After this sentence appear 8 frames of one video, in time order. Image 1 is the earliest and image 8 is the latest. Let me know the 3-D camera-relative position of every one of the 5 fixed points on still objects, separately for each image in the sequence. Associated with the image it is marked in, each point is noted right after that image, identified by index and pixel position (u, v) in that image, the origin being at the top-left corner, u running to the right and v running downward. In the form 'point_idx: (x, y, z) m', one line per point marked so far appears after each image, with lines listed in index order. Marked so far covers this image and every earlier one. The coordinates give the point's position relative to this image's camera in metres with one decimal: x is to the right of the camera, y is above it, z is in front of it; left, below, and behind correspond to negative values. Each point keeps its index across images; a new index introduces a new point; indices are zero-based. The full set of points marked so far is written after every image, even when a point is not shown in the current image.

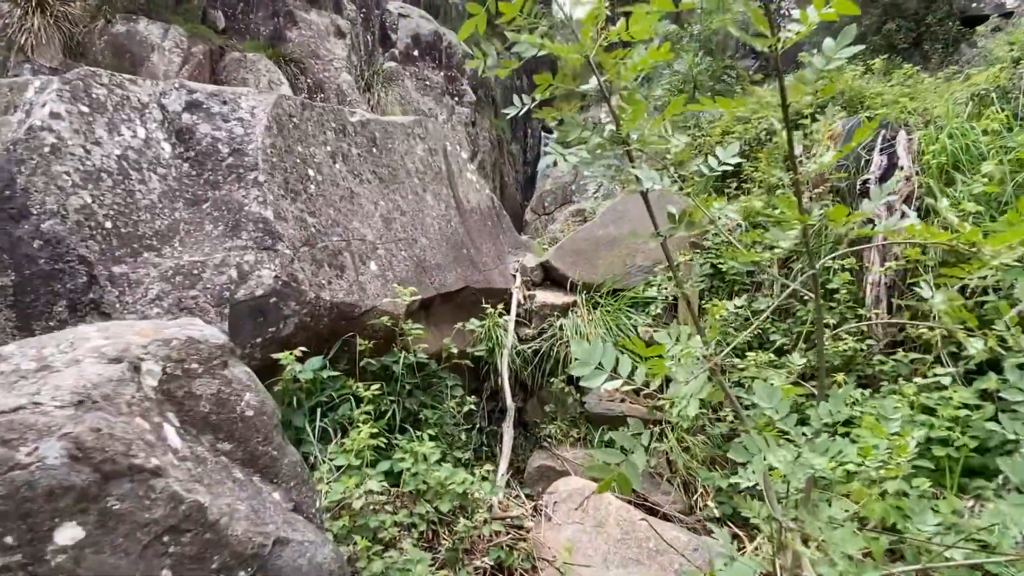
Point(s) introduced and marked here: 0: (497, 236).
0: (-0.1, +0.3, +3.9) m
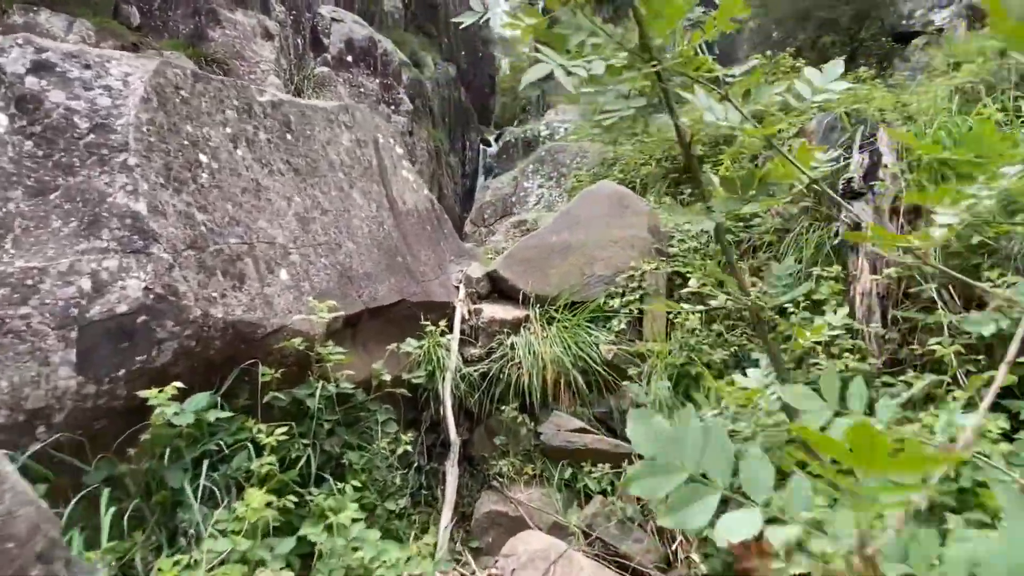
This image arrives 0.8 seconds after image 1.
0: (-0.4, +0.2, +3.4) m
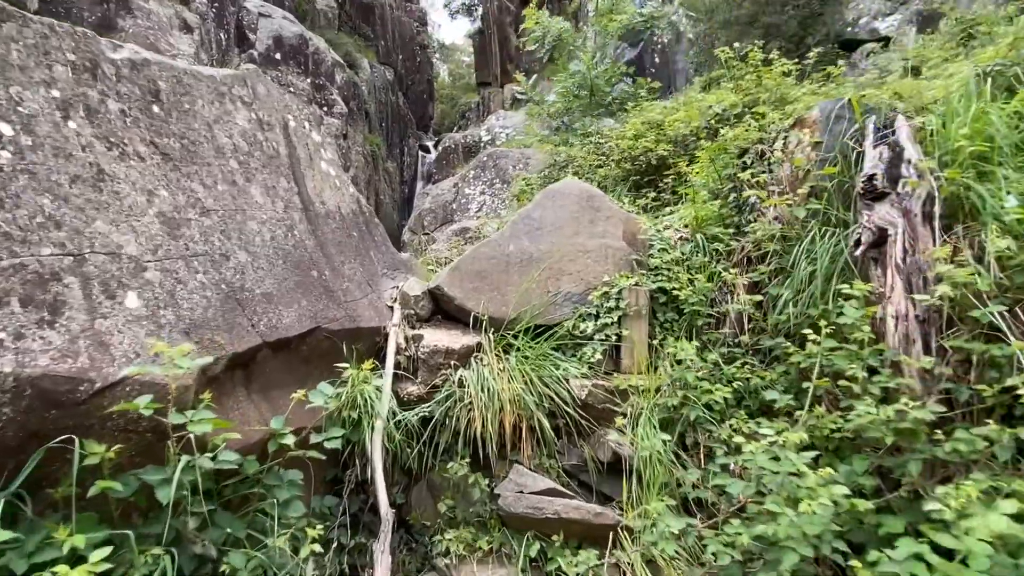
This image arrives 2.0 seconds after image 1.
0: (-0.6, +0.2, +2.7) m
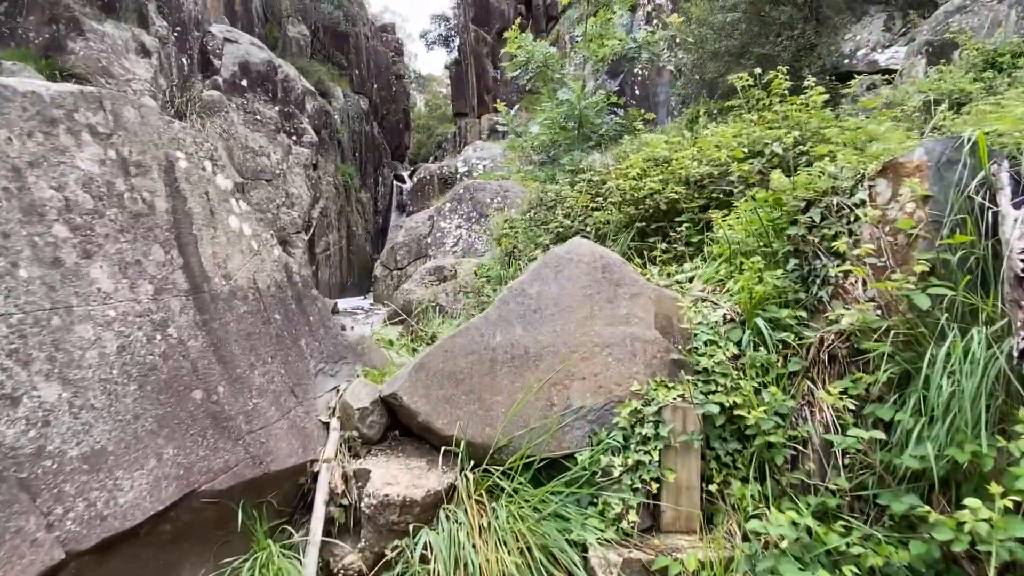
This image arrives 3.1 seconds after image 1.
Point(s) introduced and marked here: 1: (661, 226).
0: (-0.7, -0.2, +2.0) m
1: (+0.9, +0.4, +3.7) m
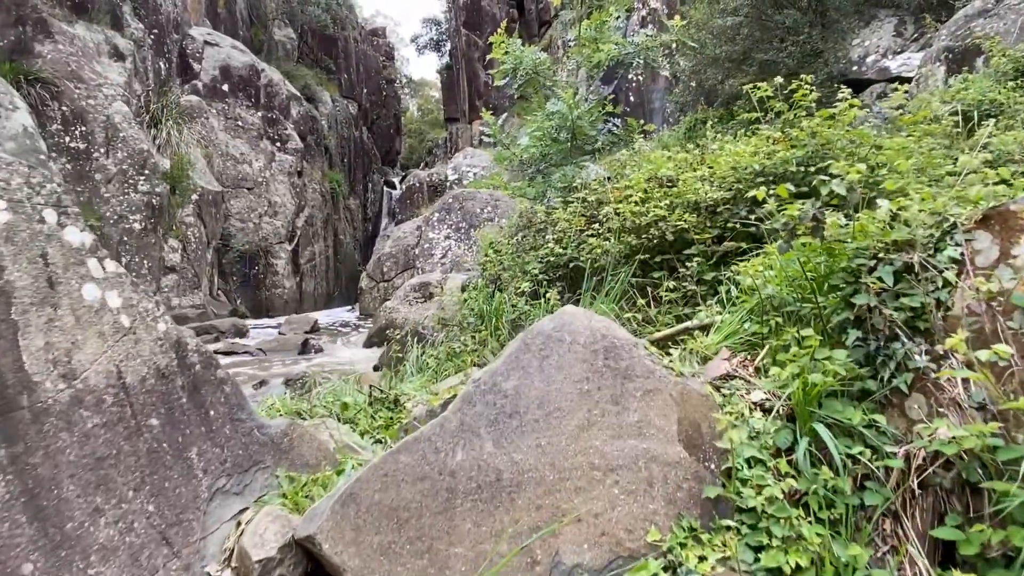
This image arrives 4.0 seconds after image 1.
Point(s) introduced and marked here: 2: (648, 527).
0: (-0.7, -0.4, +1.4) m
1: (+0.8, +0.2, +3.2) m
2: (+0.3, -0.5, +1.3) m
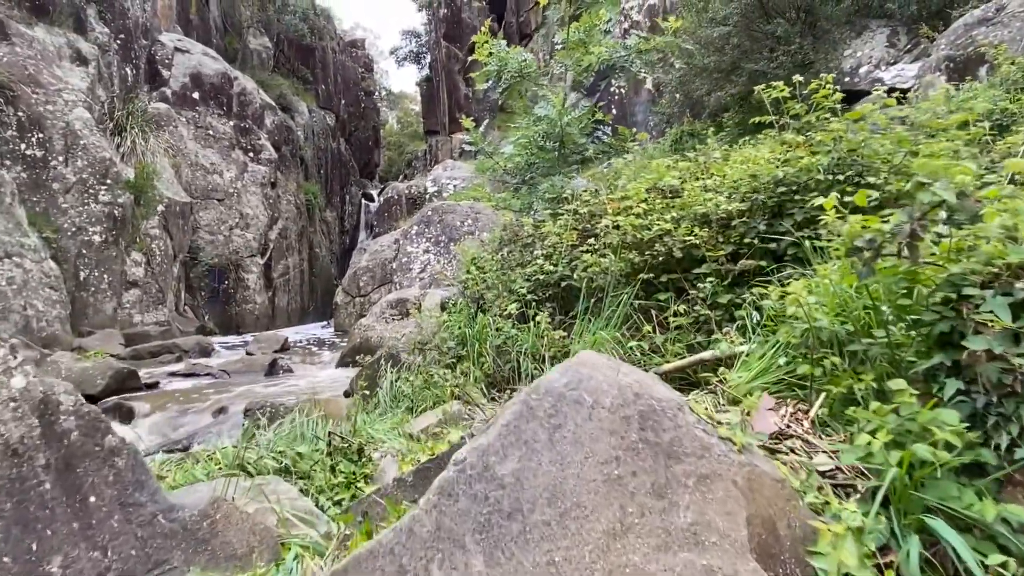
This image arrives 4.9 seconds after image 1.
0: (-0.7, -0.4, +1.0) m
1: (+0.7, +0.1, +2.8) m
2: (+0.3, -0.5, +0.9) m
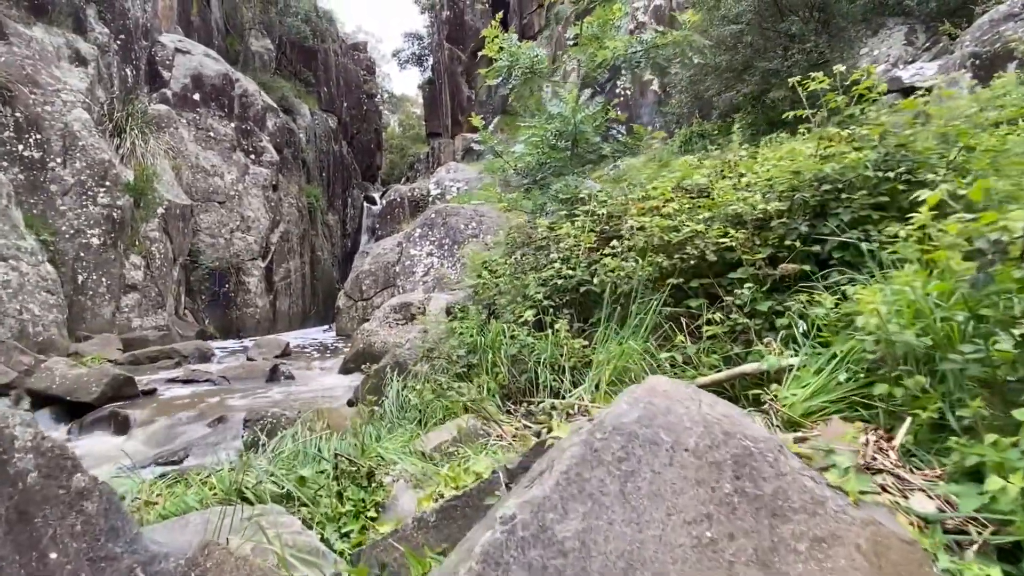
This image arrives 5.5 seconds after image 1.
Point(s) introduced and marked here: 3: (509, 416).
0: (-0.7, -0.4, +0.8) m
1: (+0.8, 0.0, +2.6) m
2: (+0.3, -0.5, +0.7) m
3: (0.0, -0.6, +2.8) m
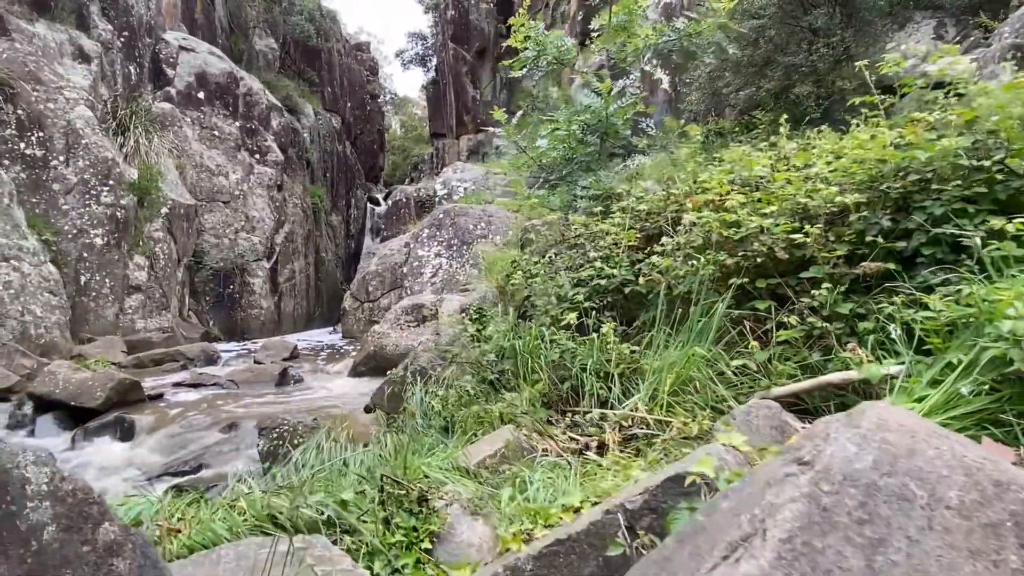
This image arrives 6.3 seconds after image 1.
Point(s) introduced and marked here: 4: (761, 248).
0: (-0.5, -0.4, +0.6) m
1: (+1.0, 0.0, +2.4) m
2: (+0.5, -0.5, +0.4) m
3: (+0.2, -0.6, +2.6) m
4: (+0.9, +0.1, +2.4) m
